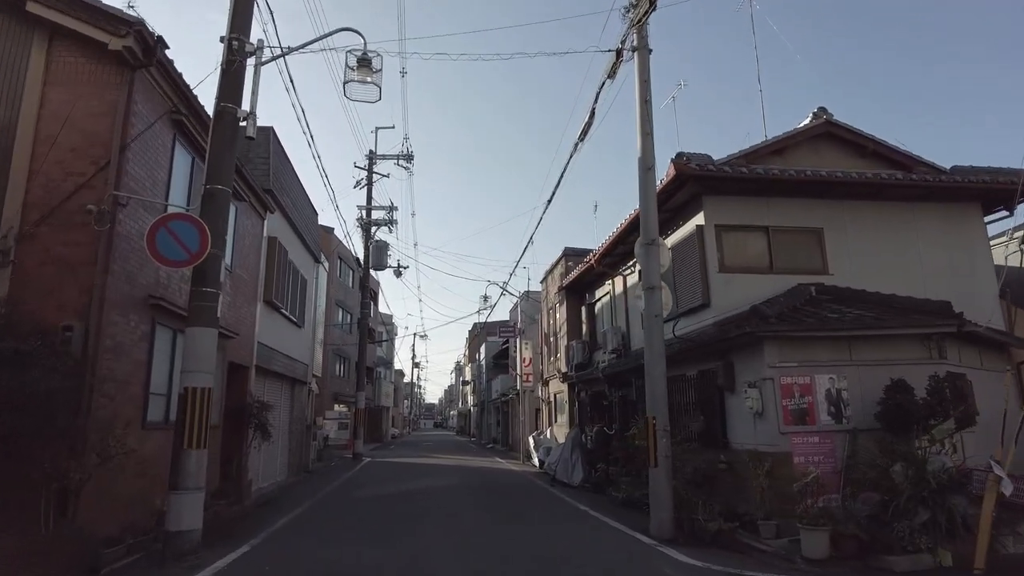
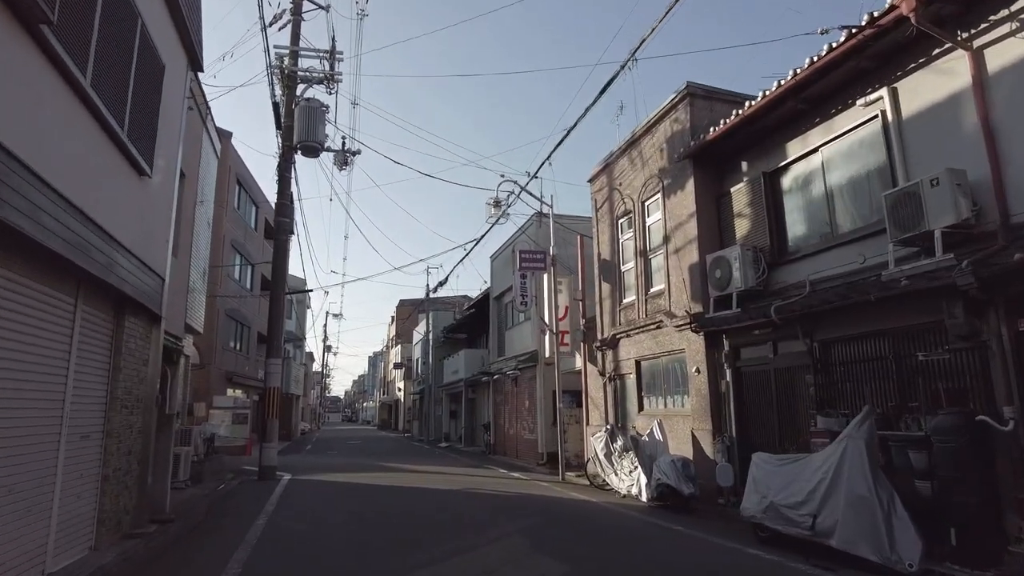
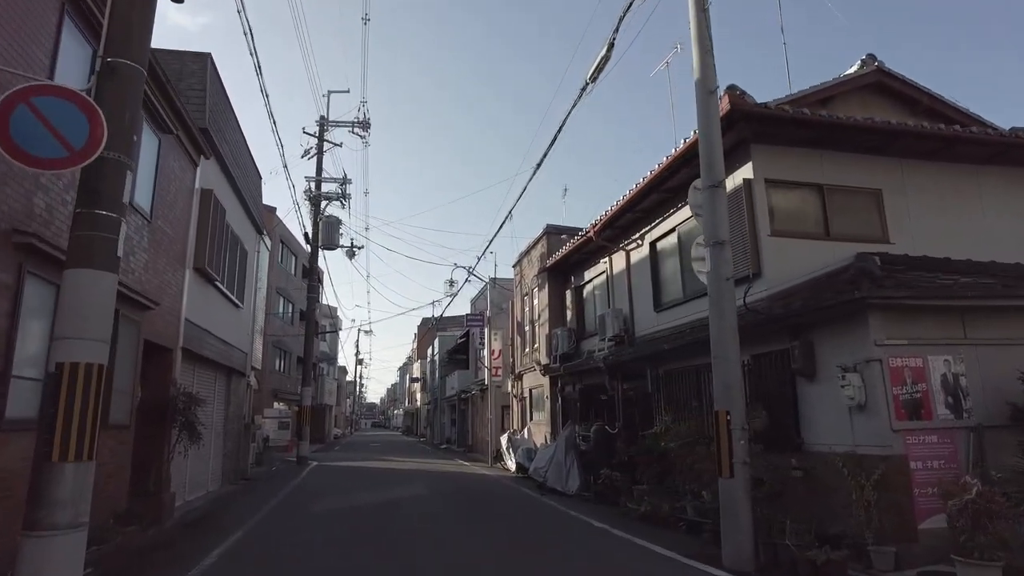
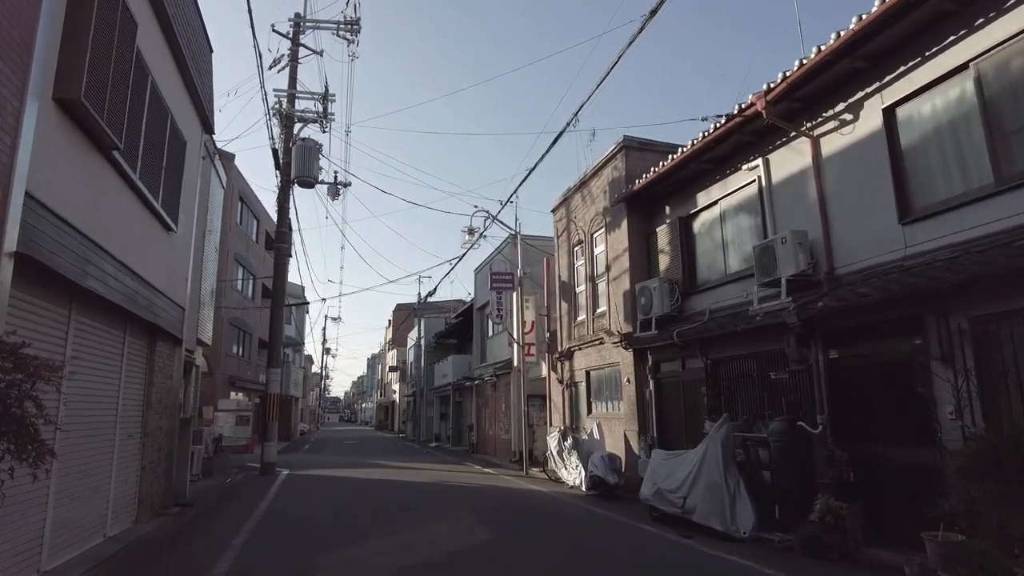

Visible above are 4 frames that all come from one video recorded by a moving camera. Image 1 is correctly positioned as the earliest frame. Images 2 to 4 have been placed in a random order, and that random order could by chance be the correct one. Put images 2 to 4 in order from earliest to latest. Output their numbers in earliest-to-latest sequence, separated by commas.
3, 4, 2
